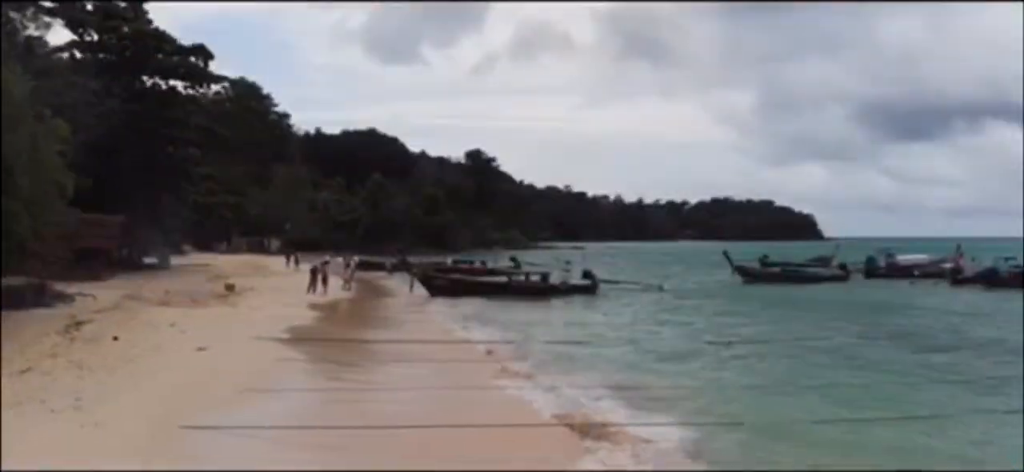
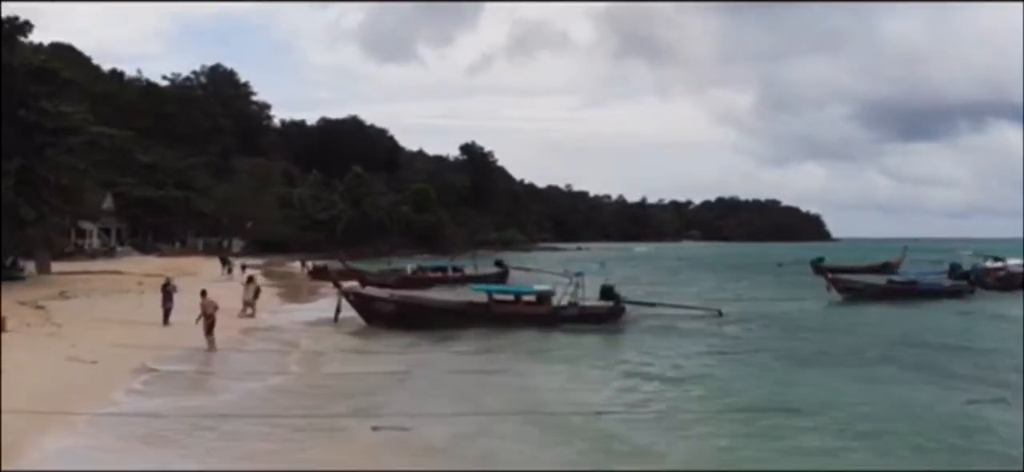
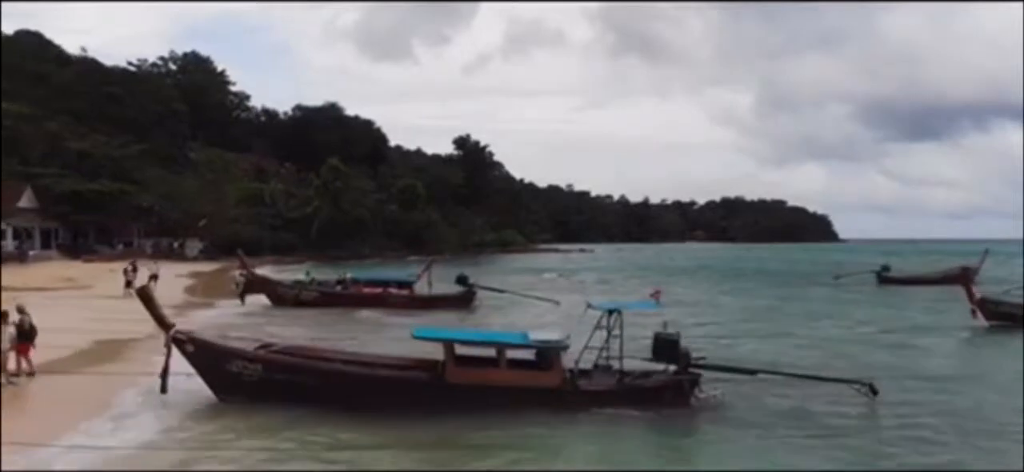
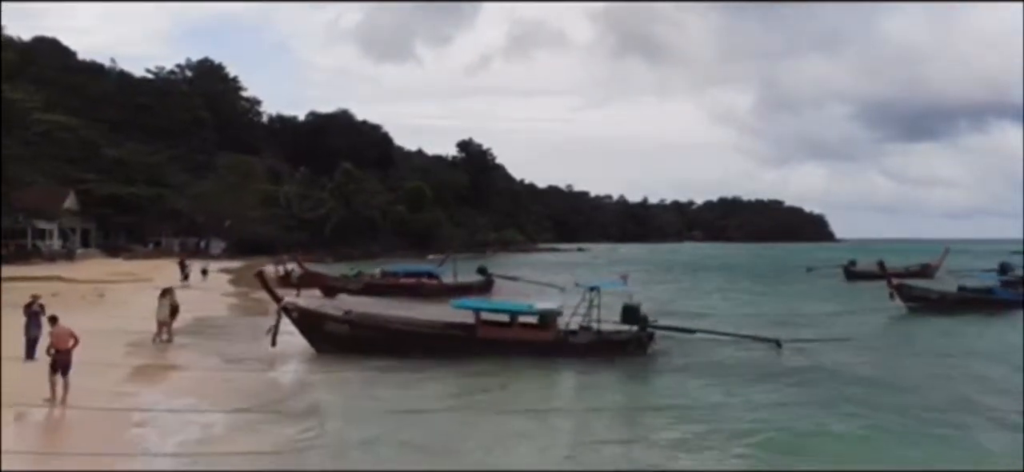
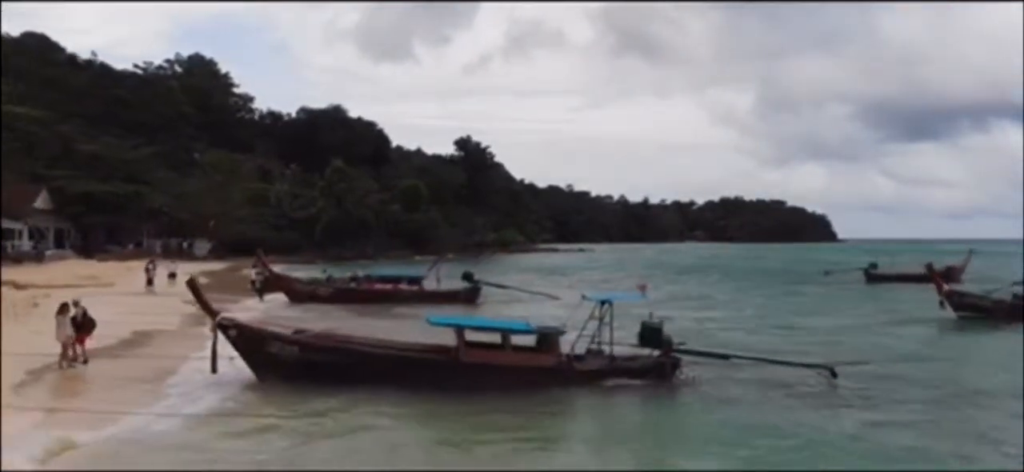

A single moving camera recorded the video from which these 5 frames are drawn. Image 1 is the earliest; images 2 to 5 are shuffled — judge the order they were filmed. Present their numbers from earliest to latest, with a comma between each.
2, 4, 5, 3
